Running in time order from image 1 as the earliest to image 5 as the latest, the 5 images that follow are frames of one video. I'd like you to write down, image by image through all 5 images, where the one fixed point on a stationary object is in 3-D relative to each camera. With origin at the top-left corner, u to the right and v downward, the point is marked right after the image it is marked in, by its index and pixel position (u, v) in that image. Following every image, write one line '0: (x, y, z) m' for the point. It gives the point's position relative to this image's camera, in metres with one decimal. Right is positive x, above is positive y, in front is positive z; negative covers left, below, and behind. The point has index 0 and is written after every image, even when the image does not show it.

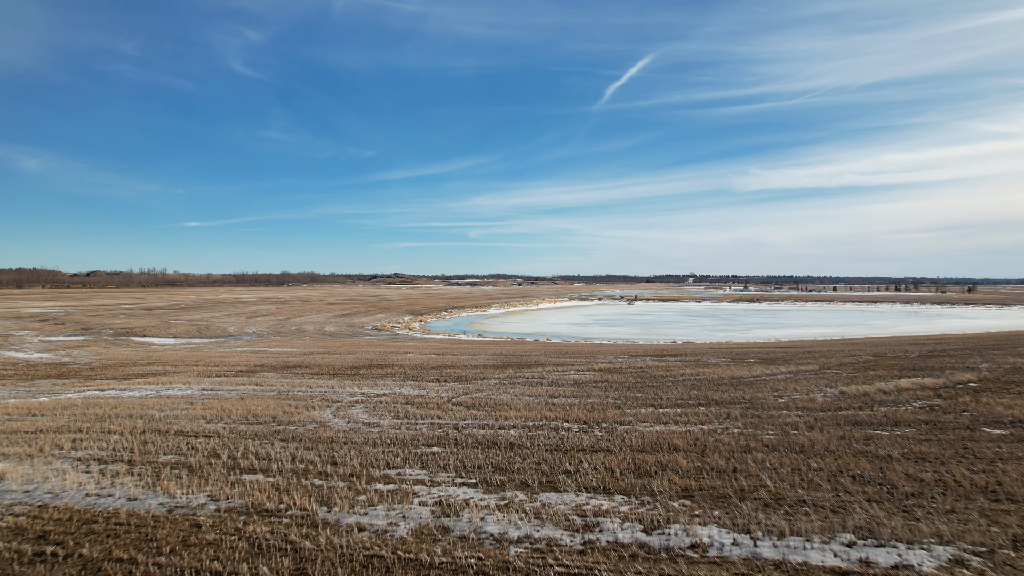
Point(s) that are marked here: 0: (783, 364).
0: (+7.8, -2.2, +14.5) m
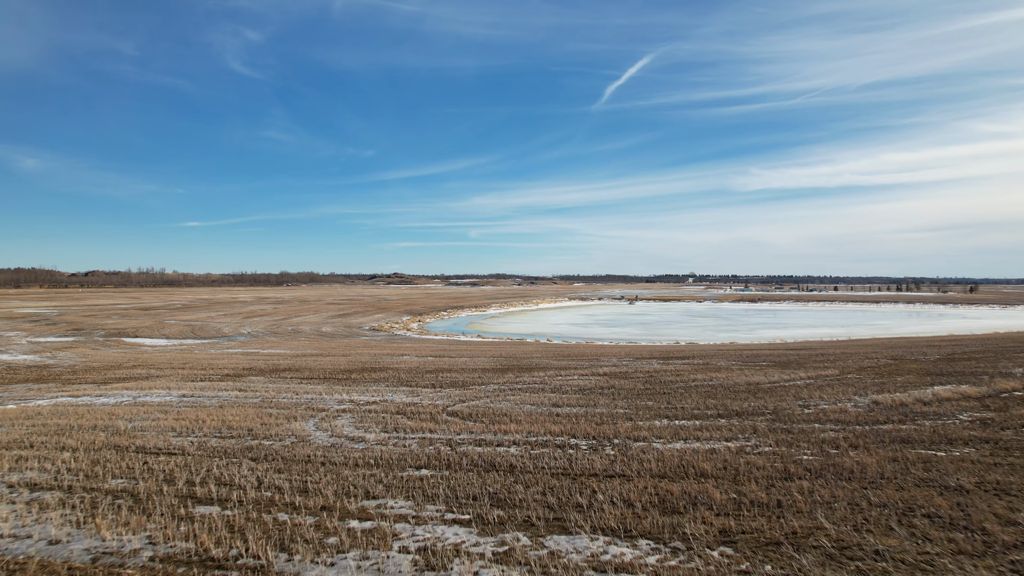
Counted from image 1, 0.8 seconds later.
0: (+7.8, -2.2, +13.7) m
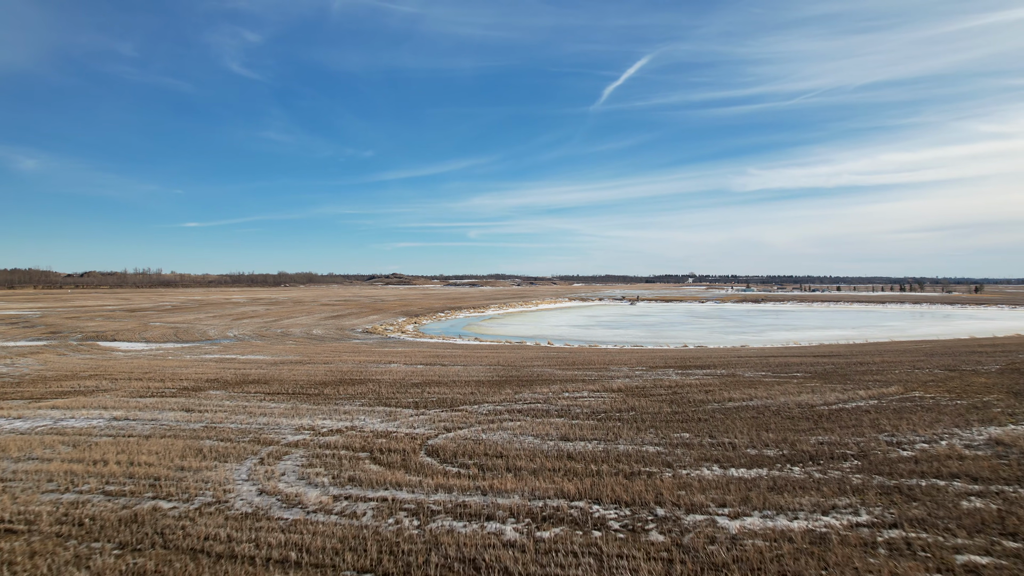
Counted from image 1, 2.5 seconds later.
0: (+7.8, -2.2, +11.6) m
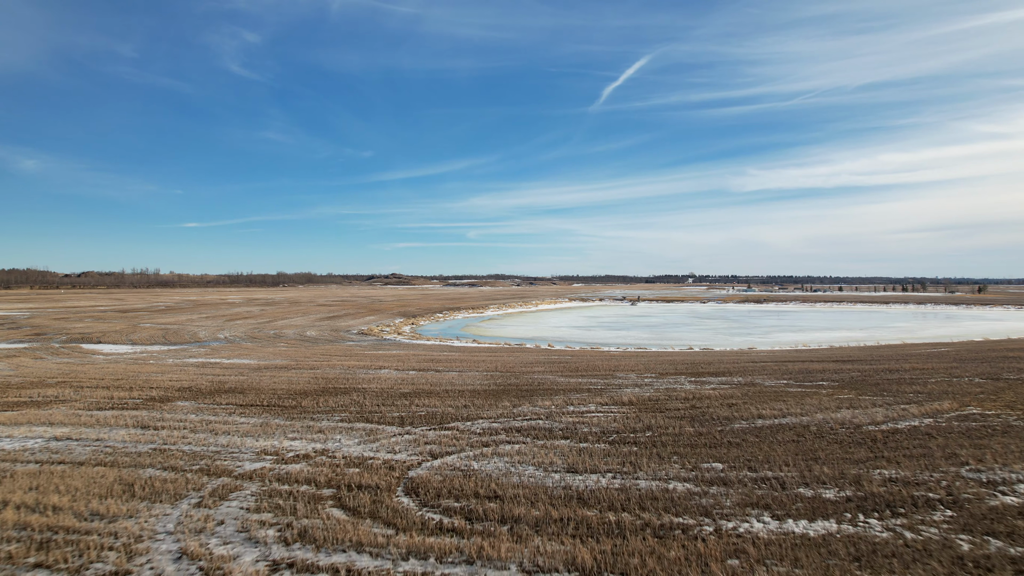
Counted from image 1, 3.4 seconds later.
0: (+7.7, -2.3, +10.3) m
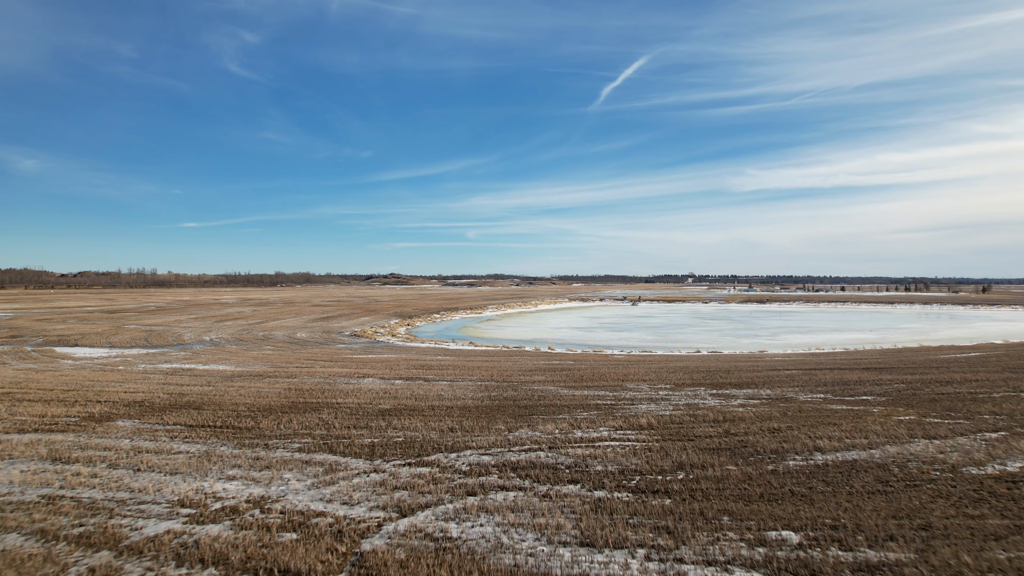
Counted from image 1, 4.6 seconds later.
0: (+7.7, -2.3, +8.4) m
